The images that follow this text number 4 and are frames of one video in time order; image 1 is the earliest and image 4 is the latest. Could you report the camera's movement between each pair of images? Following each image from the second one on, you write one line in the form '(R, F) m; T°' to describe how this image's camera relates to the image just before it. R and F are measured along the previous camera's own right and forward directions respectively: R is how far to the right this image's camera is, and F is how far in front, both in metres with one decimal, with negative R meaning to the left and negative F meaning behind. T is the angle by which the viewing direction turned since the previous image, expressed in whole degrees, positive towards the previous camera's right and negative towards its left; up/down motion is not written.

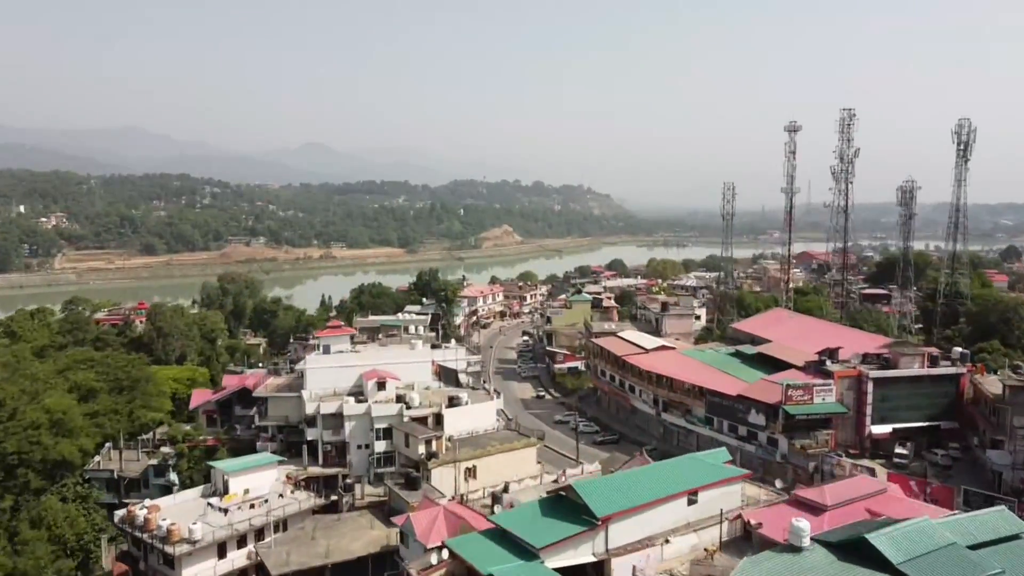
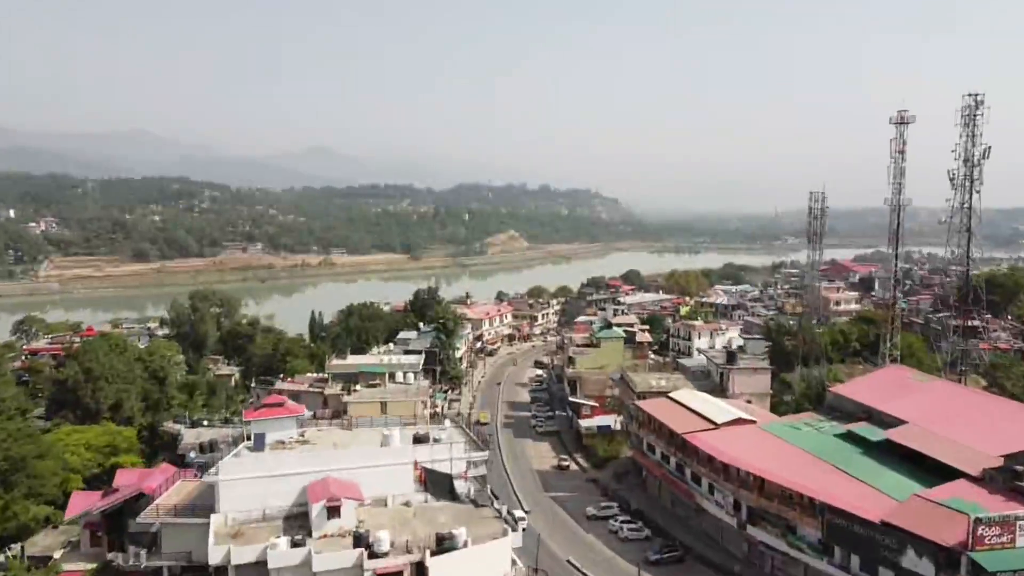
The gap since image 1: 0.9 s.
(-0.2, +4.4) m; 0°
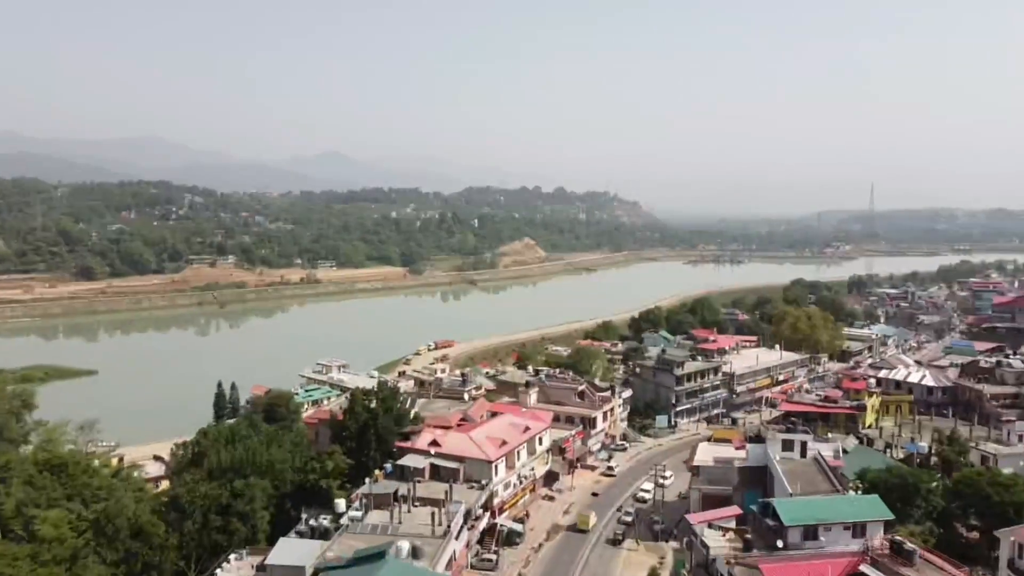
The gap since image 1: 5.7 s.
(-0.5, +16.6) m; -1°
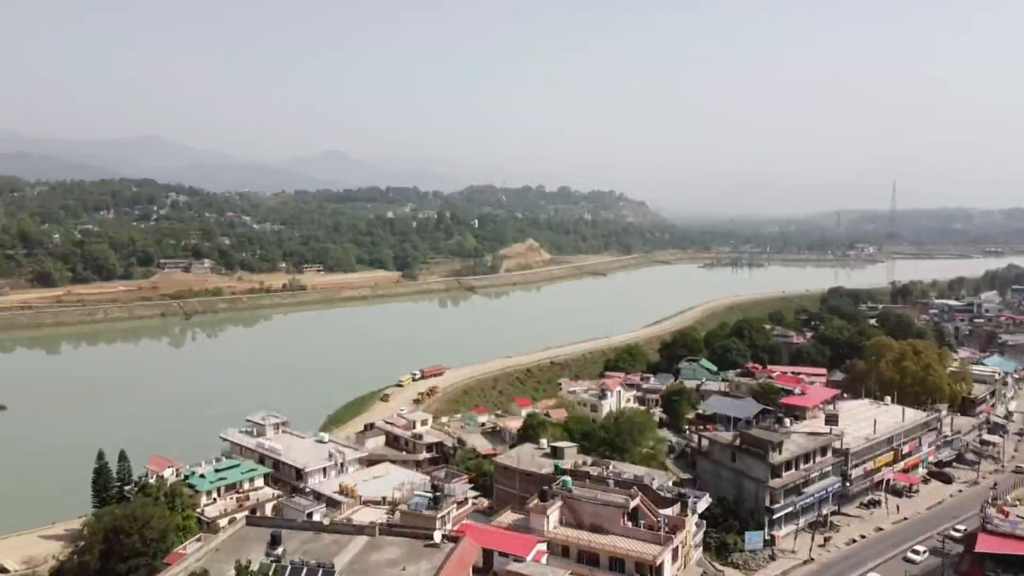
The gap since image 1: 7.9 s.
(-0.1, +8.0) m; 0°
